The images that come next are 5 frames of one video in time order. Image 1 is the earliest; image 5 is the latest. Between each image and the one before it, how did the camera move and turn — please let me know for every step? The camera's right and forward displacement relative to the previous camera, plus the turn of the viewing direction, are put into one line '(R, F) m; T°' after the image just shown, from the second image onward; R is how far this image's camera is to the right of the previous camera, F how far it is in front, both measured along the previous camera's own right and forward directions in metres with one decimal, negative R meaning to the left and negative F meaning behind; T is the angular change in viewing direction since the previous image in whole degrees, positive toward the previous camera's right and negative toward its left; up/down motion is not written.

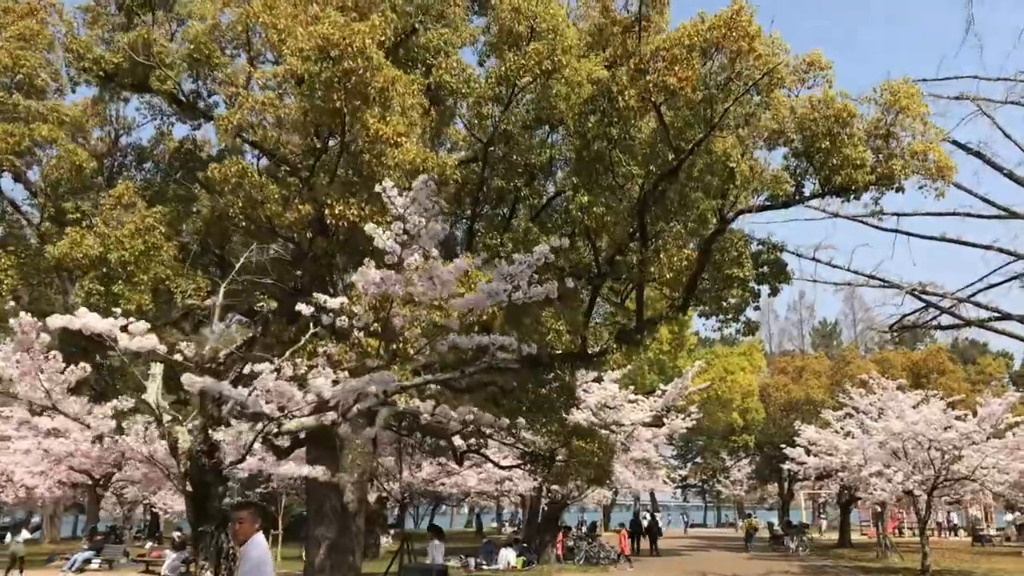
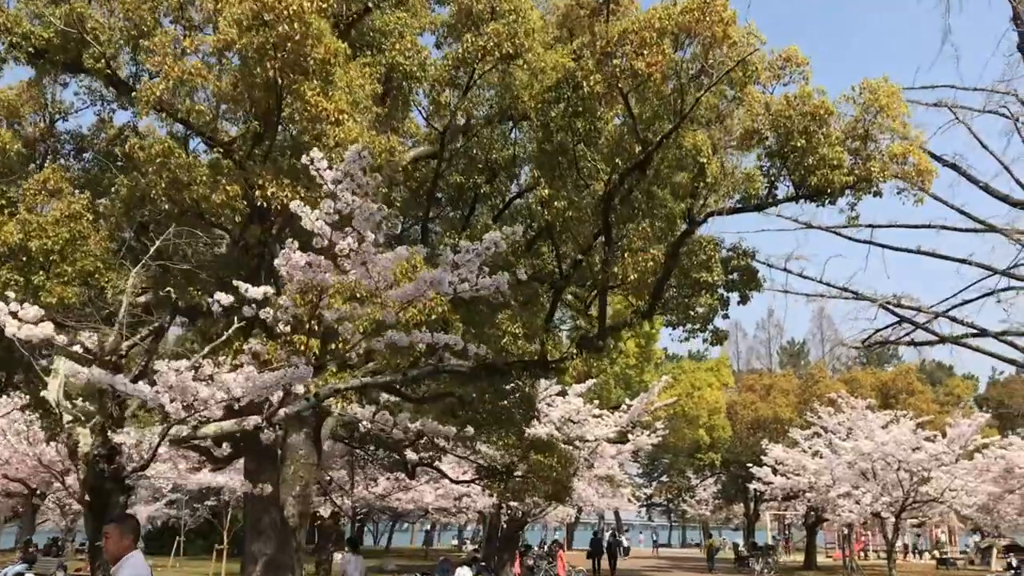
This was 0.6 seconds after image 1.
(+0.1, +0.6) m; +2°
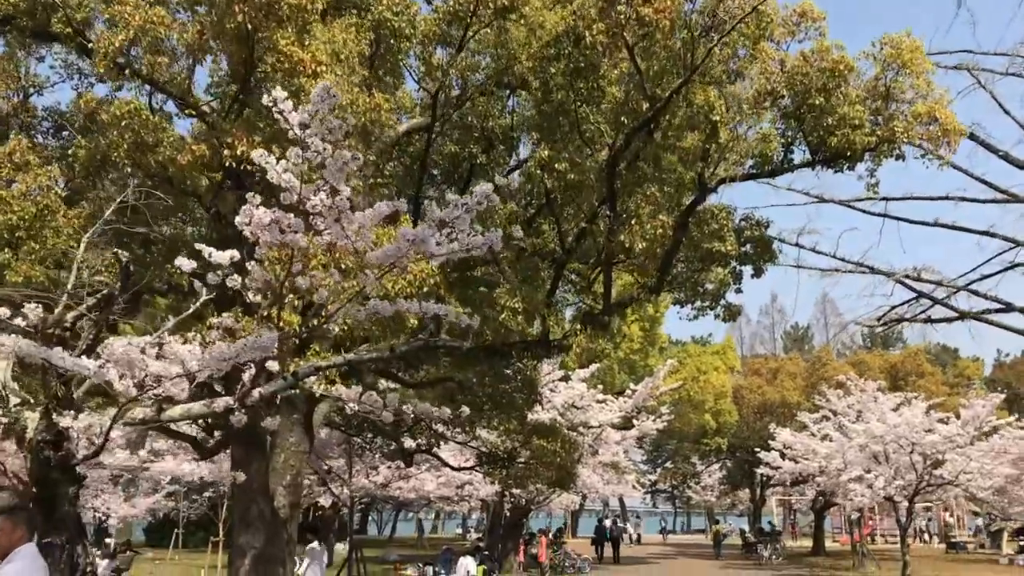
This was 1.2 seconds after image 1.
(0.0, +0.6) m; 0°
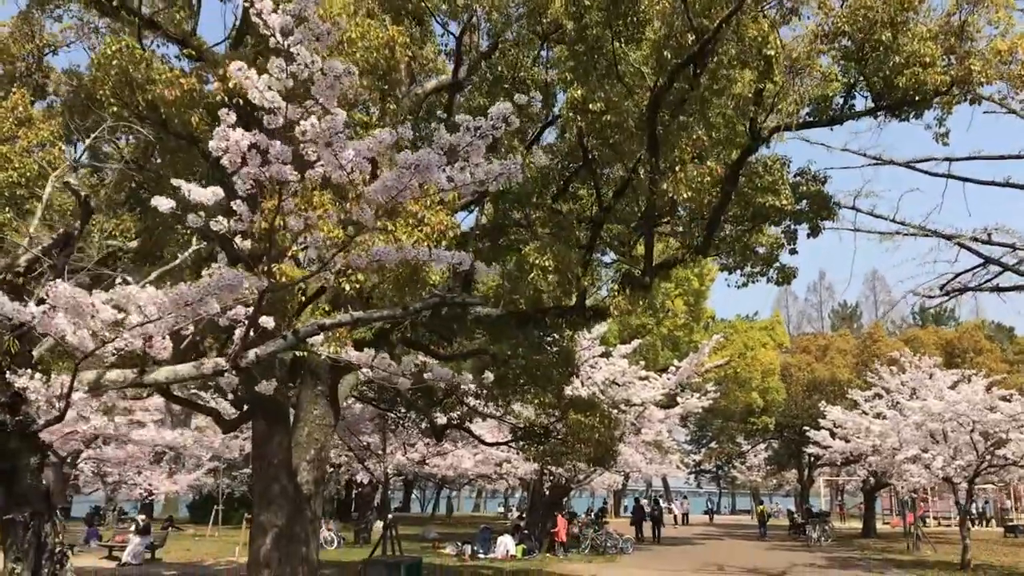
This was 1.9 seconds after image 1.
(+0.1, +0.7) m; -2°
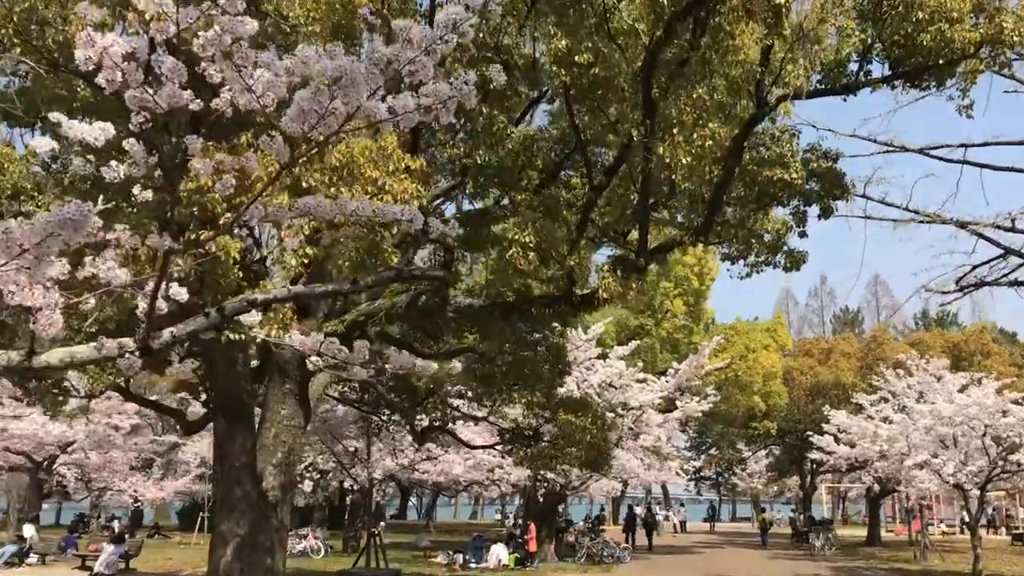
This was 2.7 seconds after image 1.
(+0.1, +0.8) m; 0°
